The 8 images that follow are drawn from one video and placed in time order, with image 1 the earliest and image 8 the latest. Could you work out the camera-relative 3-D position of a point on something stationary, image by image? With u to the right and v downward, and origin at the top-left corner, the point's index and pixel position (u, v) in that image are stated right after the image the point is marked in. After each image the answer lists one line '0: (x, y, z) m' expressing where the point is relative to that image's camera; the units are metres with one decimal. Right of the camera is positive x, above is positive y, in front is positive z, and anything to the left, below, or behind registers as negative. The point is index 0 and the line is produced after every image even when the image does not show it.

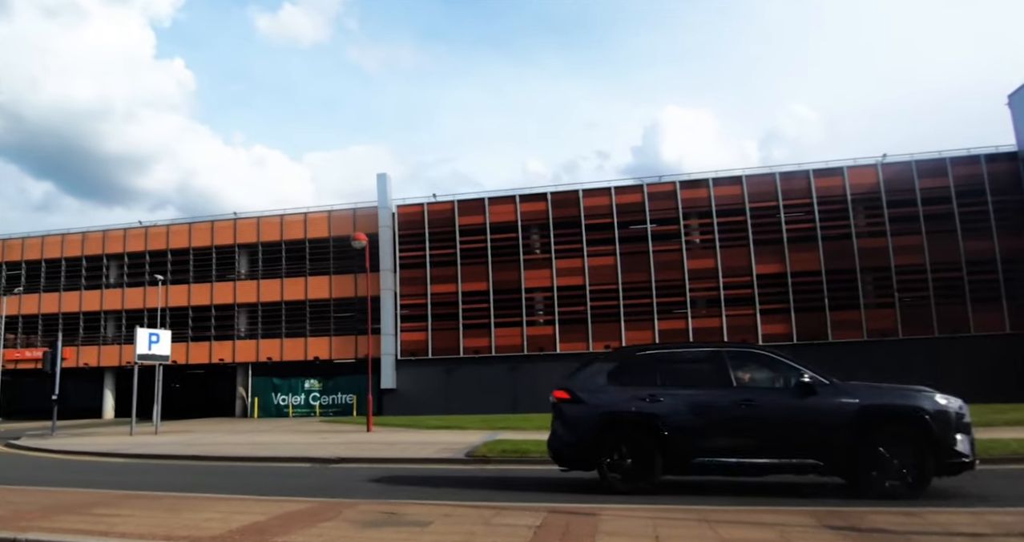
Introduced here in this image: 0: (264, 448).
0: (-6.8, -4.9, +19.6) m
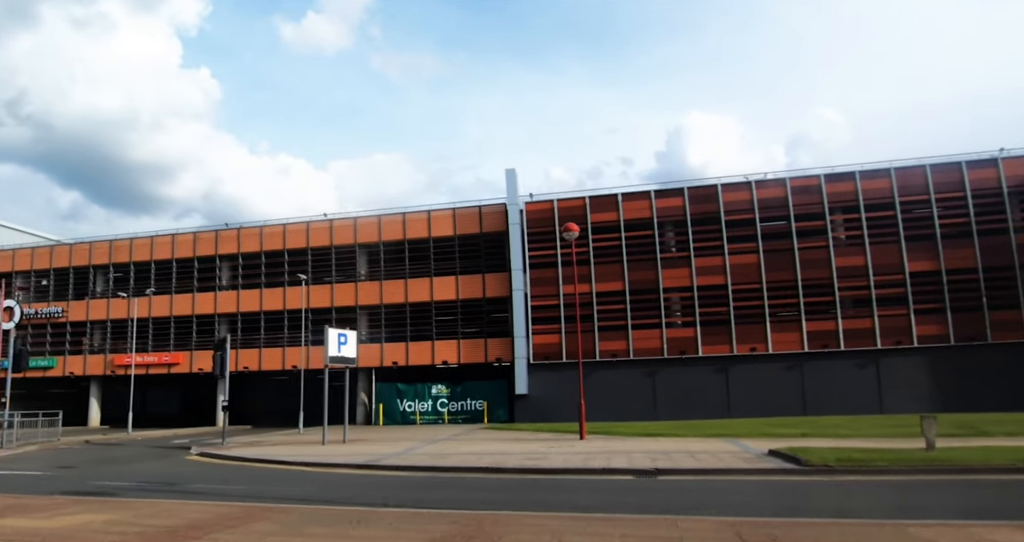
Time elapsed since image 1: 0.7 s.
0: (+0.3, -4.6, +17.7) m
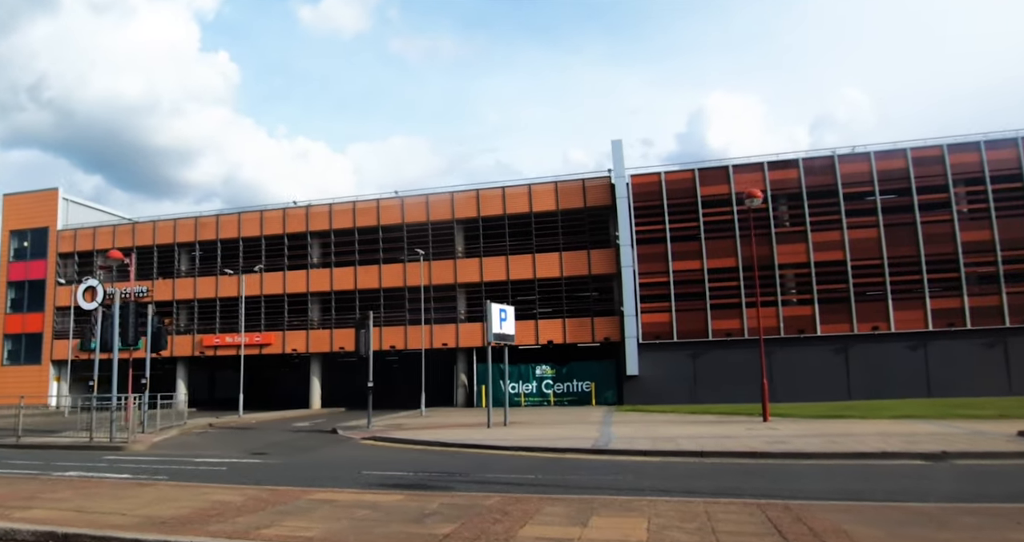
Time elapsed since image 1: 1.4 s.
0: (+5.6, -3.8, +16.2) m
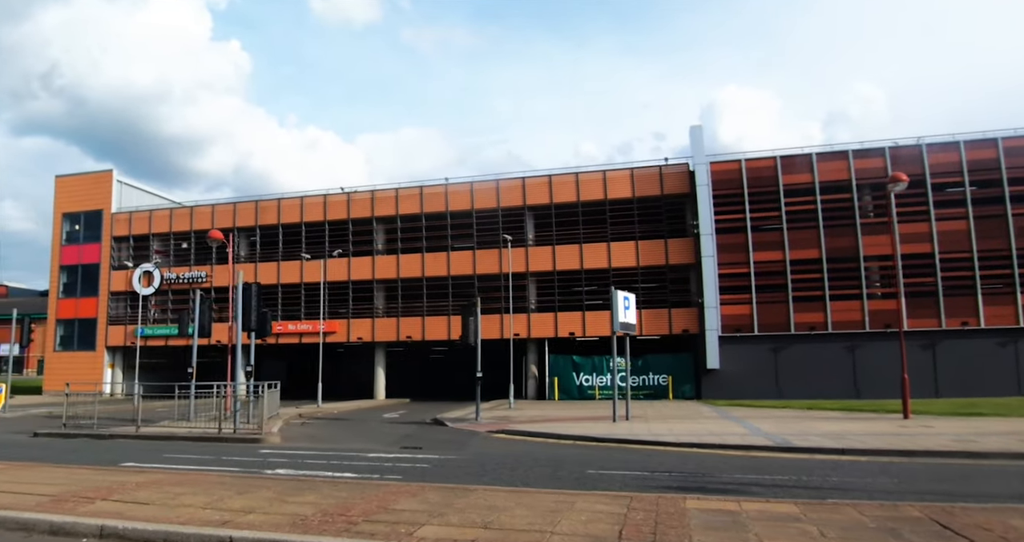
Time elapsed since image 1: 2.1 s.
0: (+9.3, -3.6, +15.1) m
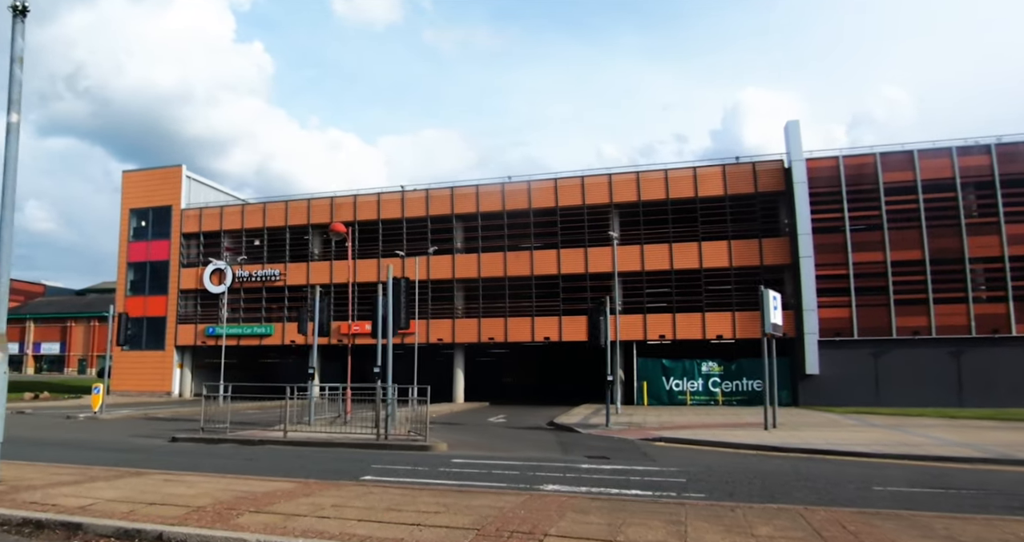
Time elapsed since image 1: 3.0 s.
0: (+13.2, -3.5, +13.6) m
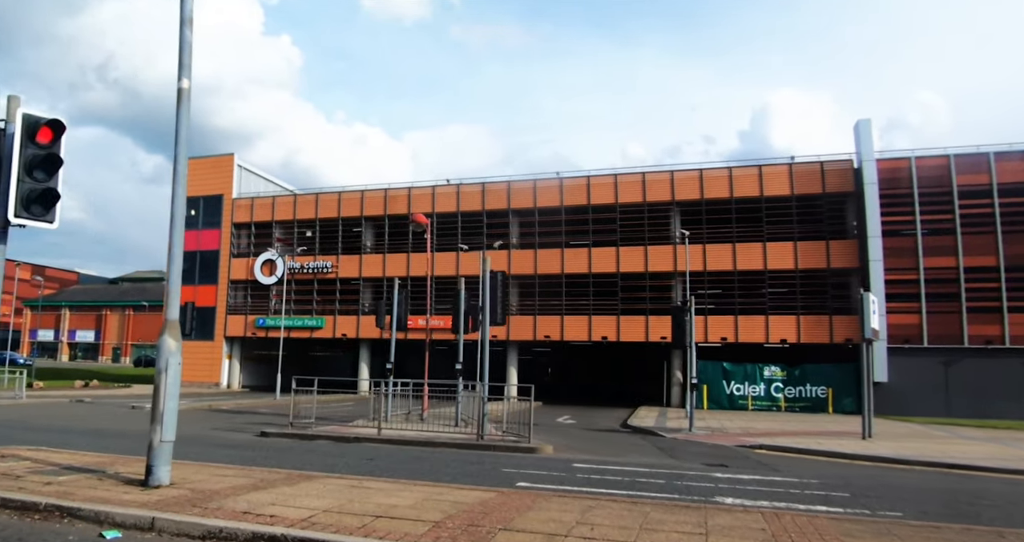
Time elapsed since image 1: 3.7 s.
0: (+15.4, -3.7, +12.6) m
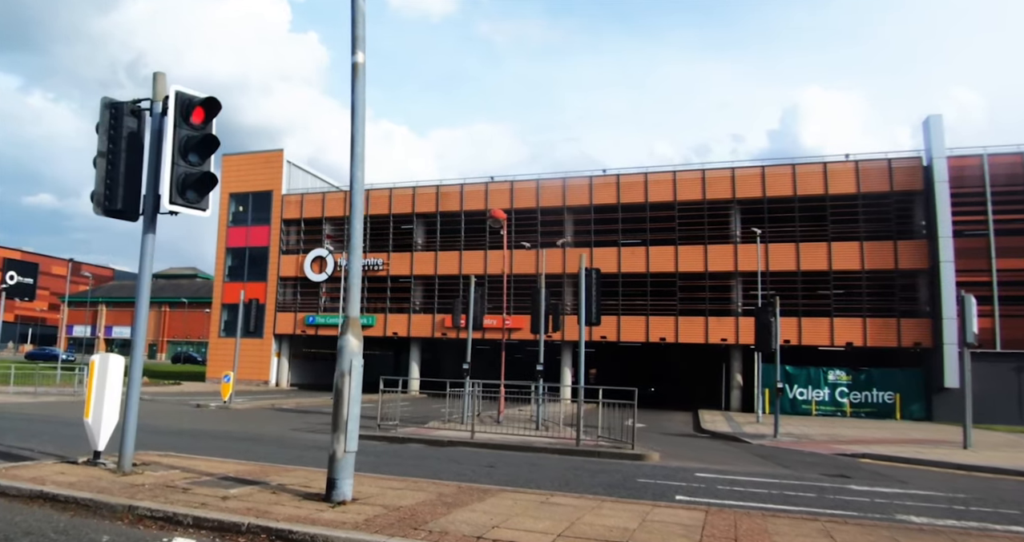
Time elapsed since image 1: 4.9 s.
0: (+17.3, -3.8, +11.4) m
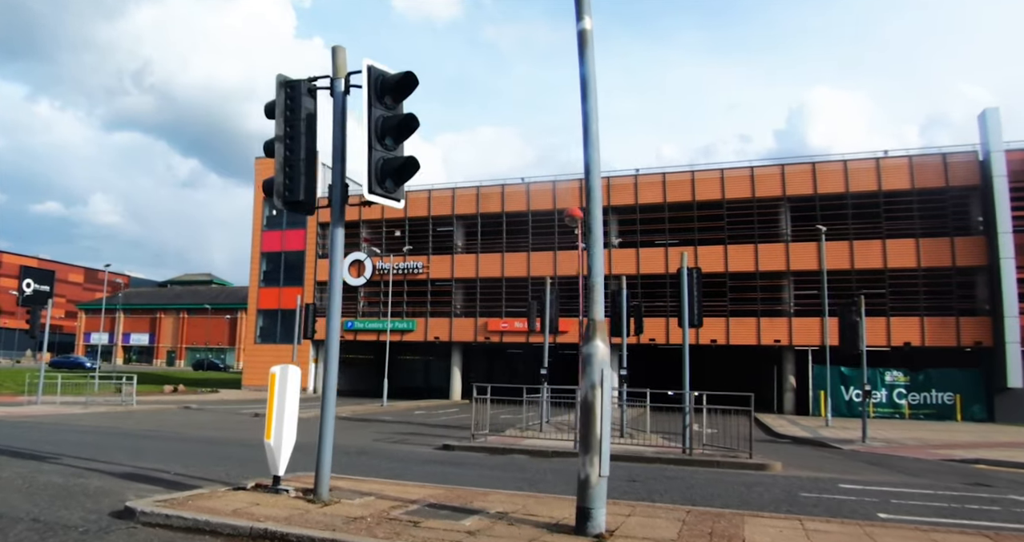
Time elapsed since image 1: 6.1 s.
0: (+19.3, -3.6, +10.6) m
